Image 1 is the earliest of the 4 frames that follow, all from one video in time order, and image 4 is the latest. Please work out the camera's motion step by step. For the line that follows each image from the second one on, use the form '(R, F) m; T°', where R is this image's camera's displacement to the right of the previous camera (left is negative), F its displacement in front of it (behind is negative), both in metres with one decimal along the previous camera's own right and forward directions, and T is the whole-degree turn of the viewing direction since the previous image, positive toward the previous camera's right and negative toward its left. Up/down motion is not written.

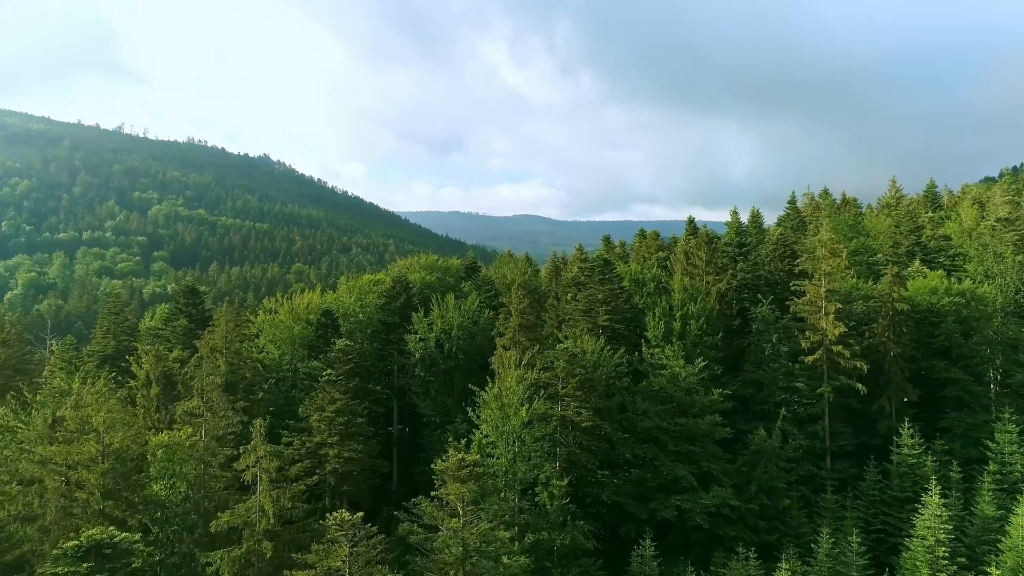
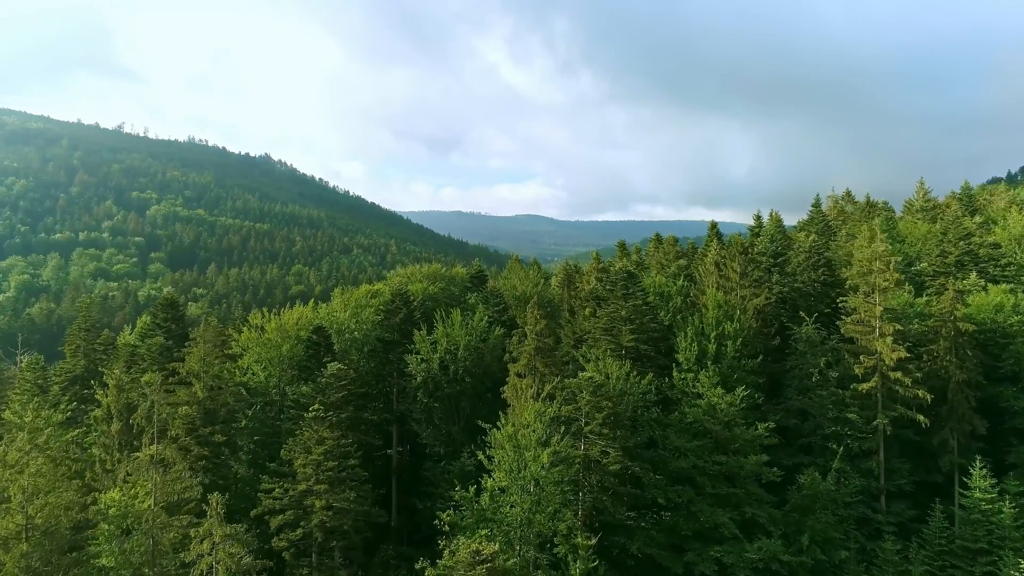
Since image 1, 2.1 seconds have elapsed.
(-0.8, +4.6) m; 0°
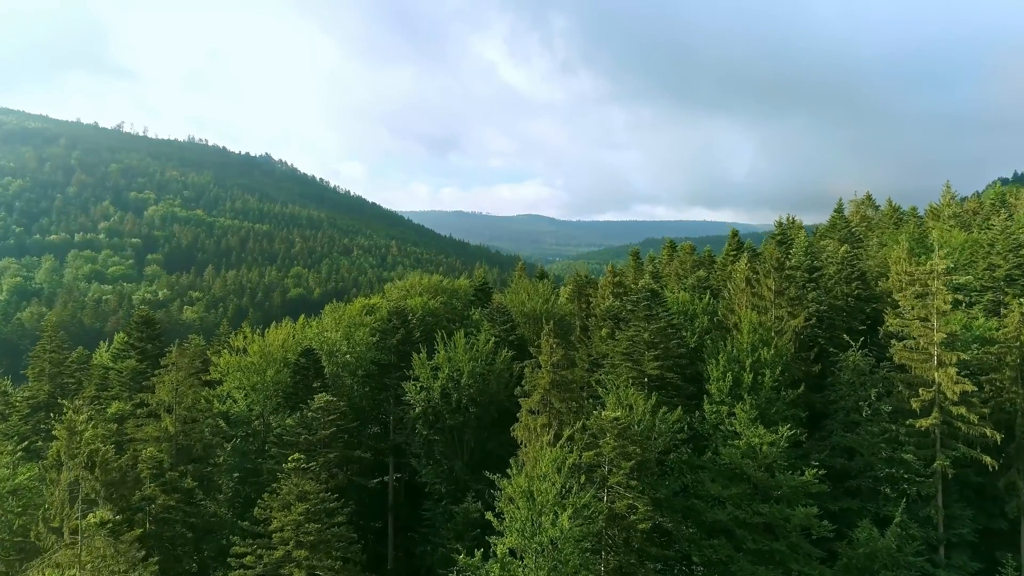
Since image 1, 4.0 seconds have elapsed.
(-0.6, +4.1) m; 0°
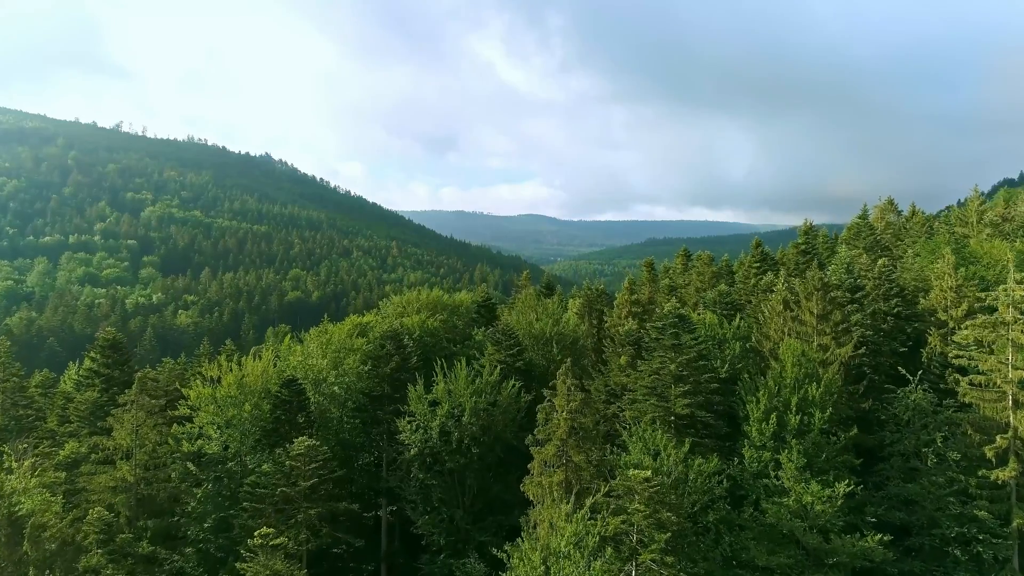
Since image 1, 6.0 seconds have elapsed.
(-0.5, +4.2) m; 0°
